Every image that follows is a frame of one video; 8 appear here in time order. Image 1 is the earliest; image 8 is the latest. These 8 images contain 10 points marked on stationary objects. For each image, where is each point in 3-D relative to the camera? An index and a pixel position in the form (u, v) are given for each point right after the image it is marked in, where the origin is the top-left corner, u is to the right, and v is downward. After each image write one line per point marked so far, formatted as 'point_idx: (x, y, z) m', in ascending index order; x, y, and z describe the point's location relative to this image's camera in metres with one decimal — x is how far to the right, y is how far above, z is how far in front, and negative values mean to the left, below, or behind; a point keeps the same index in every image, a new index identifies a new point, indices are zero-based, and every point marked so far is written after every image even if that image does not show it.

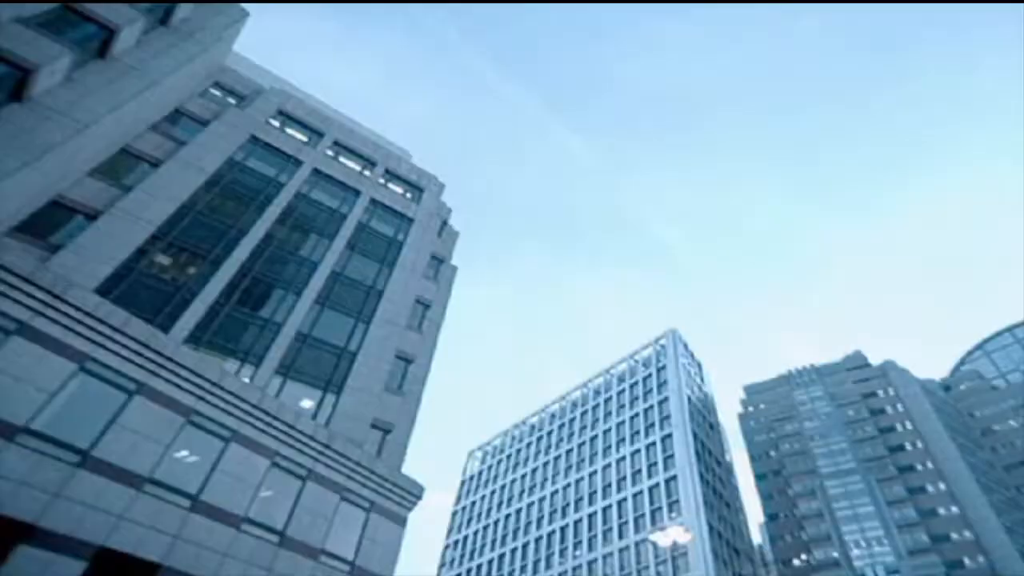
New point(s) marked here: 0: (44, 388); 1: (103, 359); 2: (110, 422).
0: (-11.7, -2.4, +14.1) m
1: (-11.2, -2.0, +15.7) m
2: (-10.7, -3.6, +15.1) m
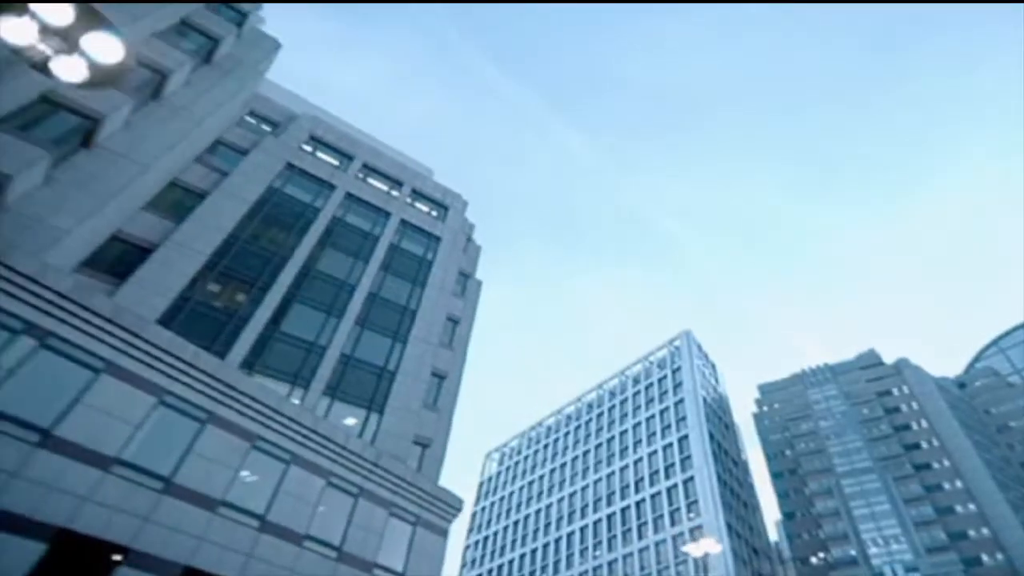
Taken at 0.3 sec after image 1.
0: (-10.4, -3.6, +15.5) m
1: (-10.0, -3.1, +17.0) m
2: (-9.4, -4.7, +16.4) m
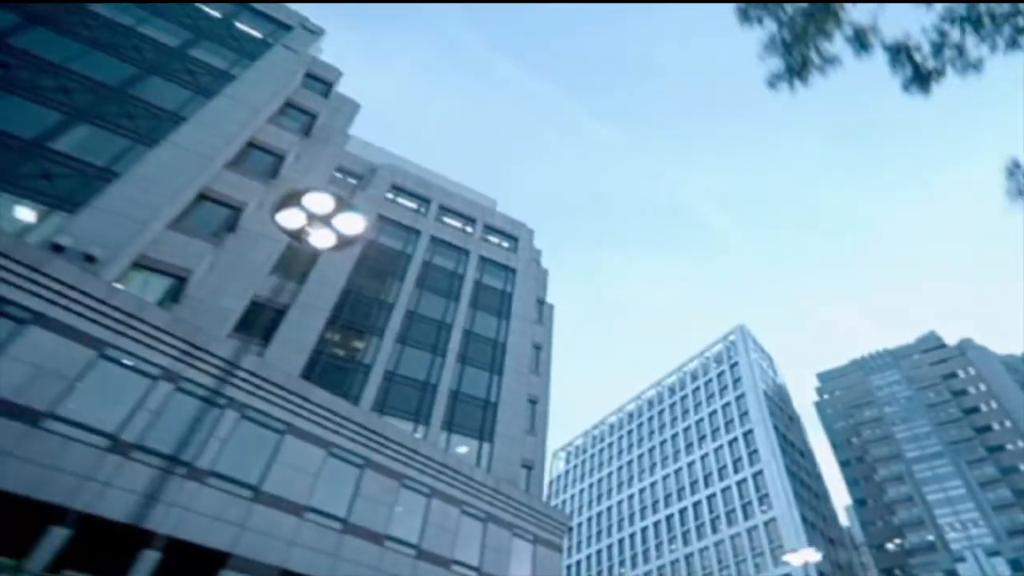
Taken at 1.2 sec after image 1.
0: (-6.5, -5.9, +18.4) m
1: (-6.0, -5.4, +19.9) m
2: (-5.3, -6.9, +19.3) m
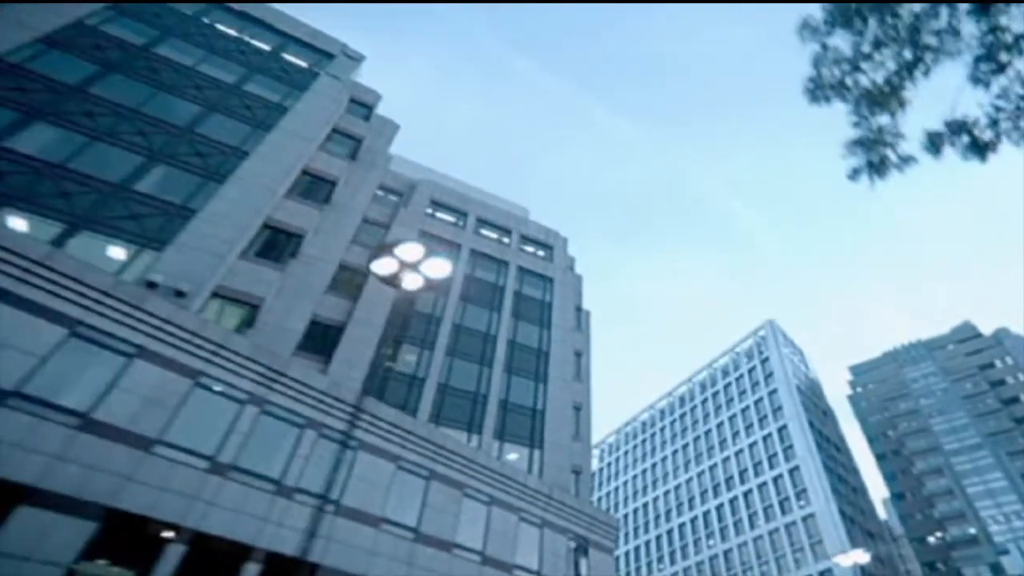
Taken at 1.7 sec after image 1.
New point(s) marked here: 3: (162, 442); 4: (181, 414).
0: (-4.4, -6.8, +19.6) m
1: (-3.9, -6.2, +21.1) m
2: (-3.2, -7.7, +20.5) m
3: (-9.5, -4.2, +15.5) m
4: (-9.4, -3.6, +16.2) m
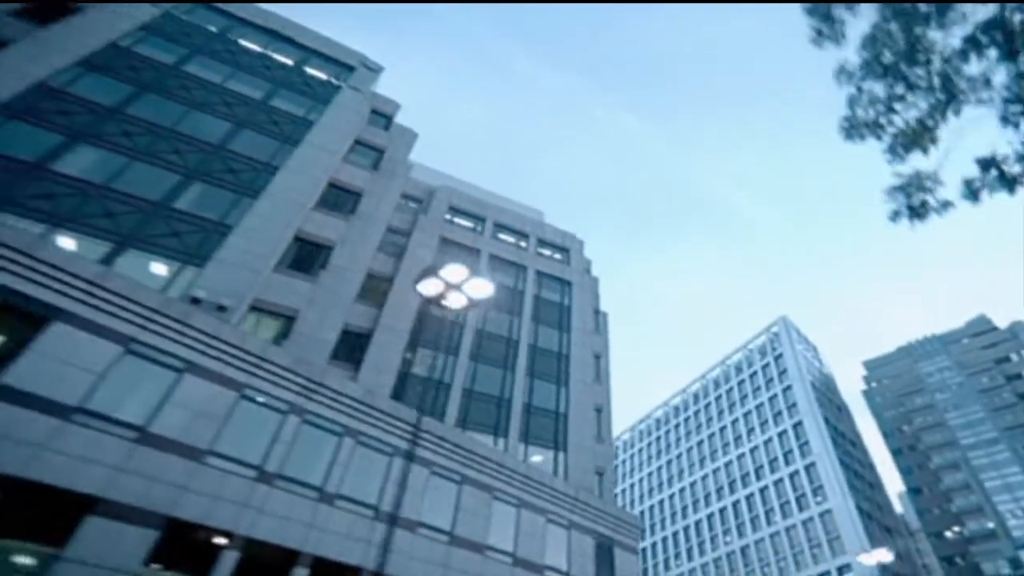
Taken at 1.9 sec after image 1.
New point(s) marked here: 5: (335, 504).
0: (-3.3, -7.2, +20.2) m
1: (-2.8, -6.6, +21.7) m
2: (-2.1, -8.1, +21.1) m
3: (-8.5, -4.7, +16.2) m
4: (-8.4, -4.1, +16.9) m
5: (-5.6, -6.8, +17.9) m
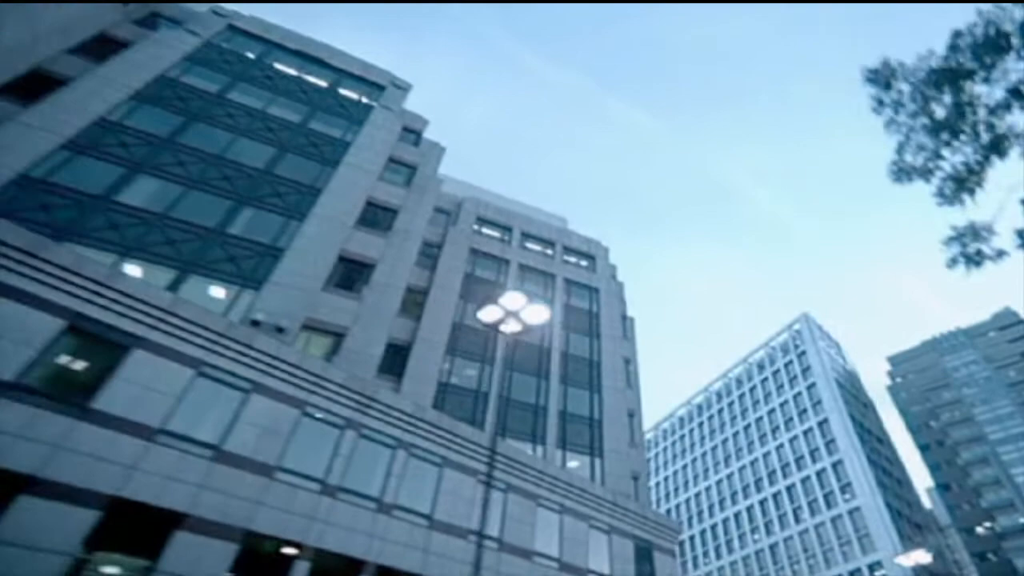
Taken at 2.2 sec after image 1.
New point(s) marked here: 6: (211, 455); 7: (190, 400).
0: (-1.6, -7.8, +21.1) m
1: (-1.1, -7.2, +22.5) m
2: (-0.3, -8.7, +21.9) m
3: (-7.0, -5.4, +17.2) m
4: (-6.9, -4.8, +17.9) m
5: (-3.9, -7.4, +18.8) m
6: (-8.4, -4.7, +16.0) m
7: (-9.3, -3.2, +16.4) m
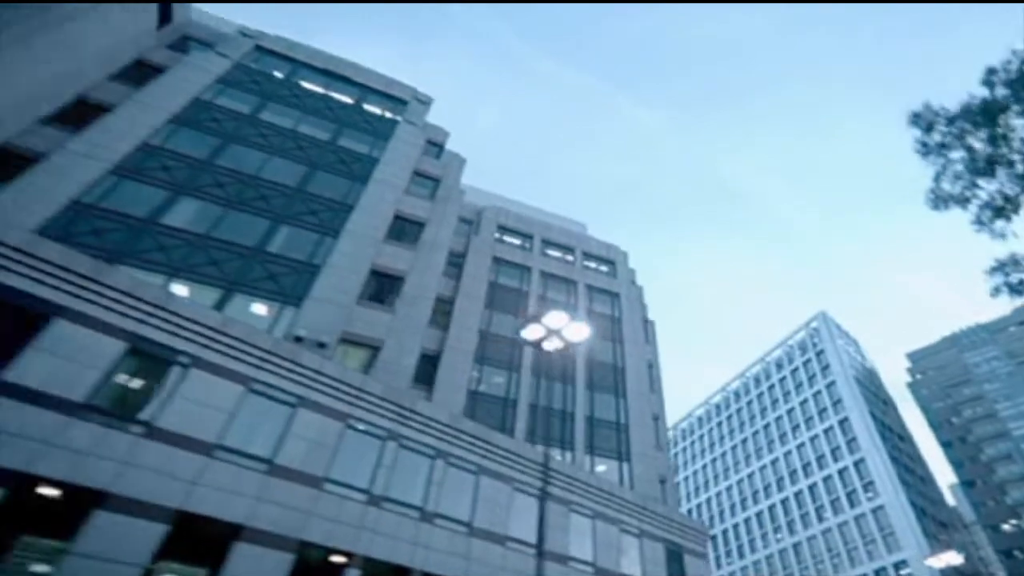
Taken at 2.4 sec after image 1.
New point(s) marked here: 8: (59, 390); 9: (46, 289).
0: (-0.3, -8.3, +21.7) m
1: (+0.3, -7.7, +23.1) m
2: (+1.0, -9.2, +22.5) m
3: (-5.7, -6.0, +17.8) m
4: (-5.6, -5.4, +18.6) m
5: (-2.6, -8.0, +19.4) m
6: (-7.2, -5.3, +16.7) m
7: (-8.1, -3.8, +17.2) m
8: (-11.5, -2.6, +14.5) m
9: (-12.6, 0.0, +15.5) m
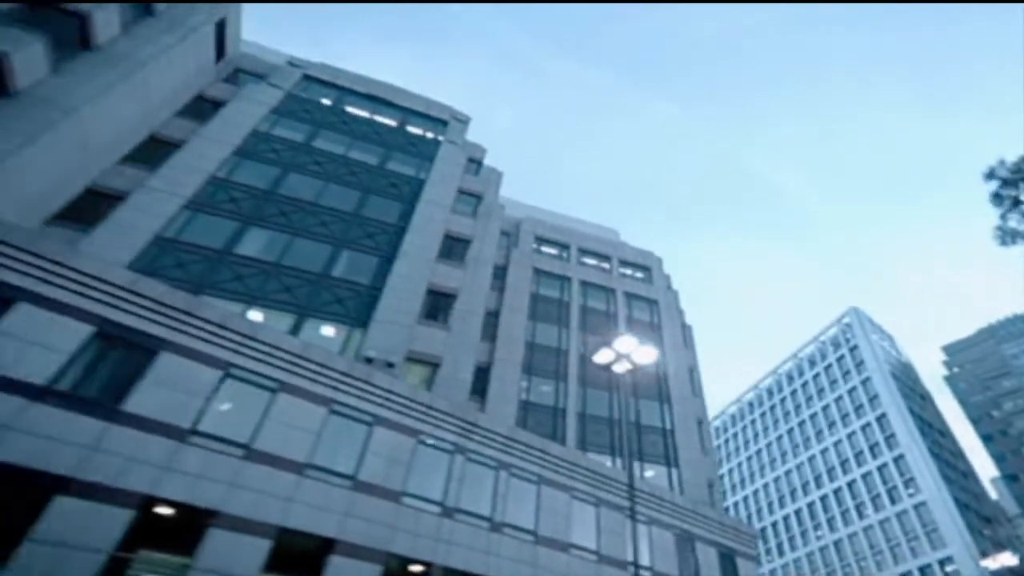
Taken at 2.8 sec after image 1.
0: (+2.1, -9.0, +22.6) m
1: (+2.7, -8.4, +24.0) m
2: (+3.5, -9.8, +23.4) m
3: (-3.5, -6.8, +19.0) m
4: (-3.4, -6.2, +19.7) m
5: (-0.3, -8.7, +20.4) m
6: (-5.1, -6.2, +17.9) m
7: (-6.0, -4.8, +18.4) m
8: (-9.5, -3.6, +15.8) m
9: (-10.7, -1.1, +16.8) m
